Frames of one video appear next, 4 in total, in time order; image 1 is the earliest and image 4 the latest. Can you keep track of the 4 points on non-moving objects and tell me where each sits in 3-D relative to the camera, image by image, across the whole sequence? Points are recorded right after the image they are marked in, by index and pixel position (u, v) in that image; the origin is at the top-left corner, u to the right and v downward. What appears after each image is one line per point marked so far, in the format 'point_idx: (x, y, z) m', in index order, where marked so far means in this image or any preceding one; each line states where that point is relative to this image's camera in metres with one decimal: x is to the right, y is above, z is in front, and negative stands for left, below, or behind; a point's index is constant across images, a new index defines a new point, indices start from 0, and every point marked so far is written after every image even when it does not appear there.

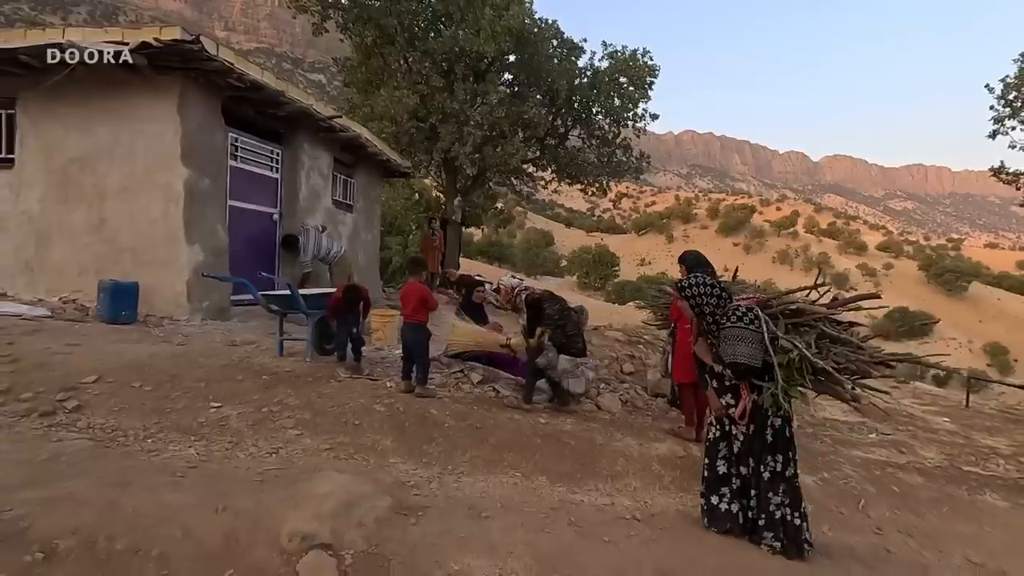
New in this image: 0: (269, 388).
0: (-2.3, -0.9, +5.1) m
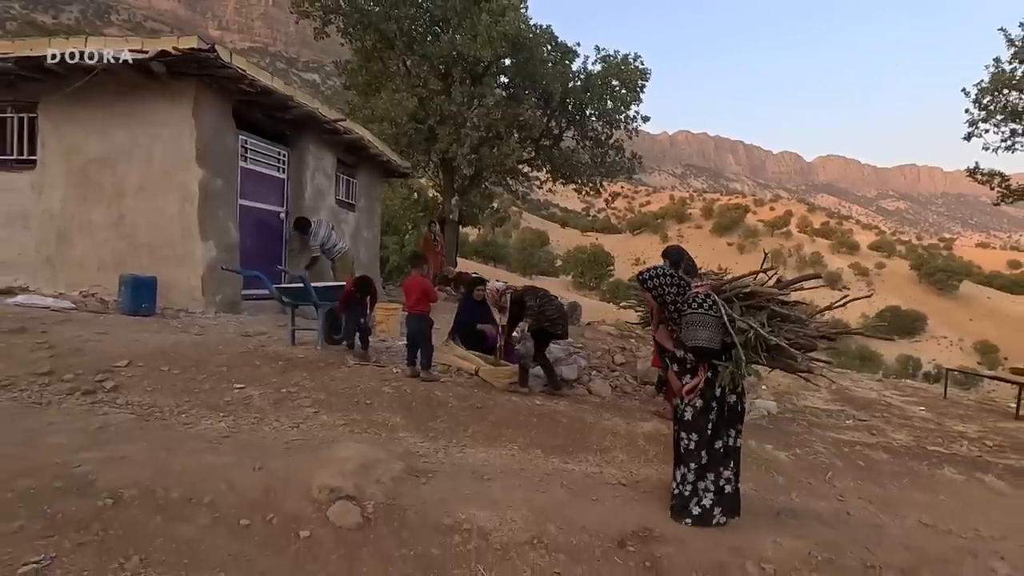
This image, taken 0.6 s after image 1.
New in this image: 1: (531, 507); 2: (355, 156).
0: (-2.3, -0.9, +5.5) m
1: (+0.1, -1.5, +3.6) m
2: (-3.4, +2.8, +11.6) m
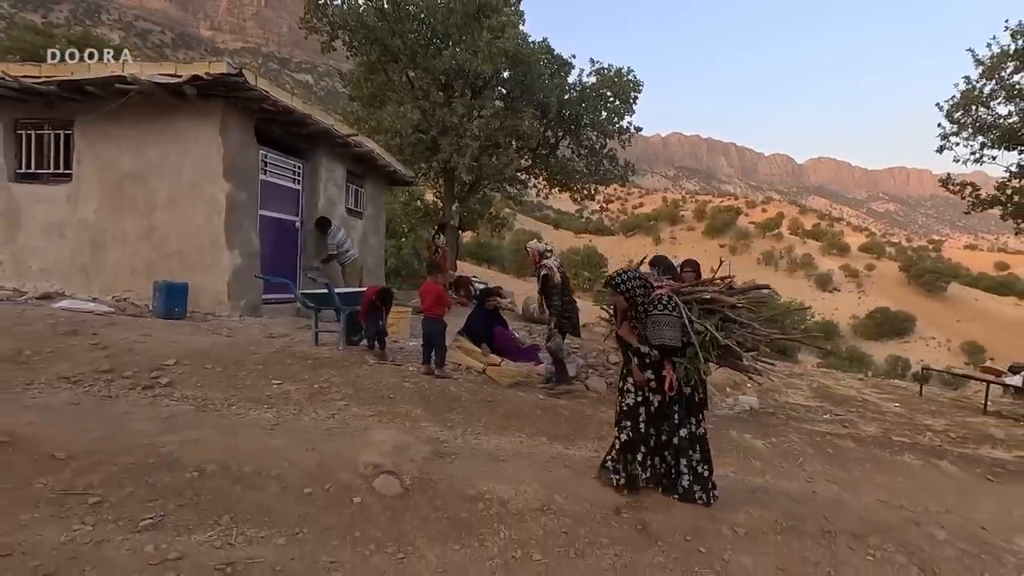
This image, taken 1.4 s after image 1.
0: (-2.2, -0.9, +6.1) m
1: (+0.2, -1.5, +4.3) m
2: (-3.4, +2.8, +12.2) m
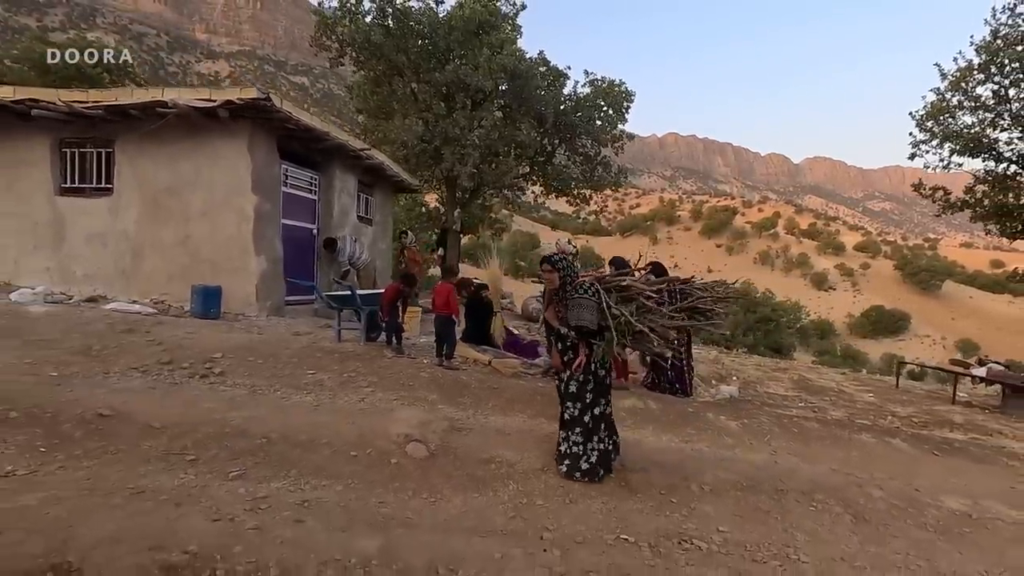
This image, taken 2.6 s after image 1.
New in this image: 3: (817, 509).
0: (-2.2, -1.0, +7.0) m
1: (+0.3, -1.5, +5.1) m
2: (-3.4, +2.7, +13.1) m
3: (+2.8, -2.0, +4.9) m
